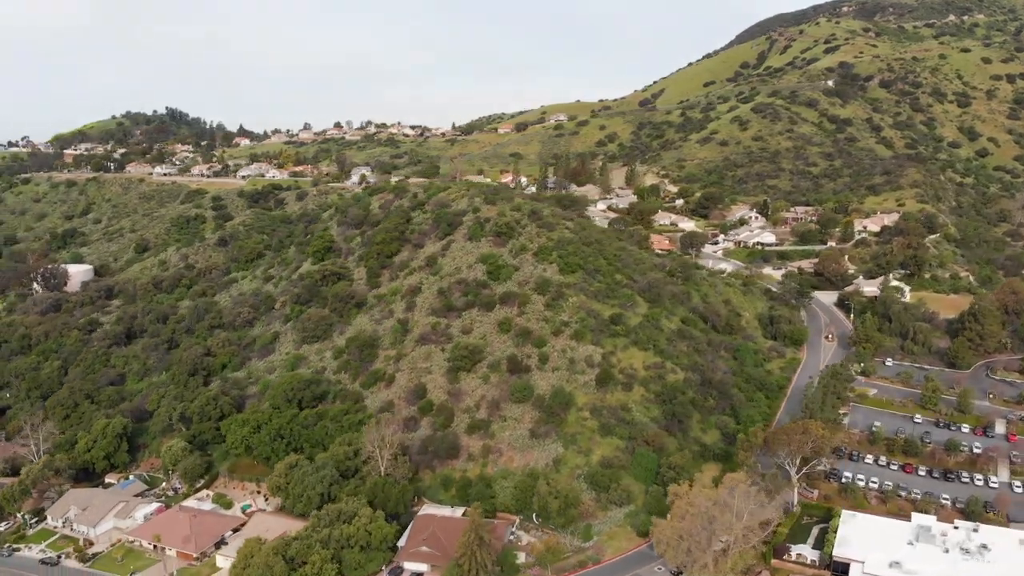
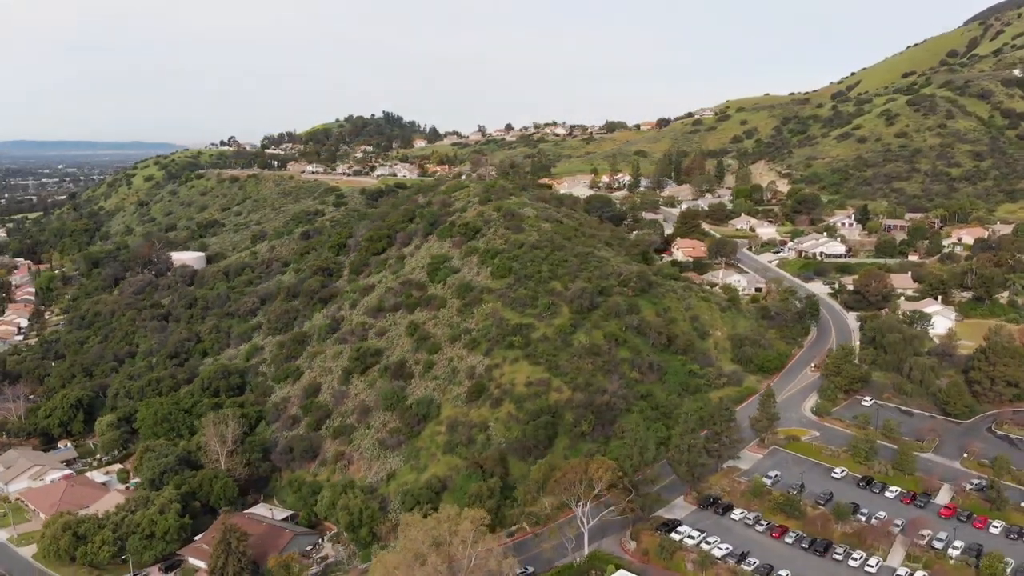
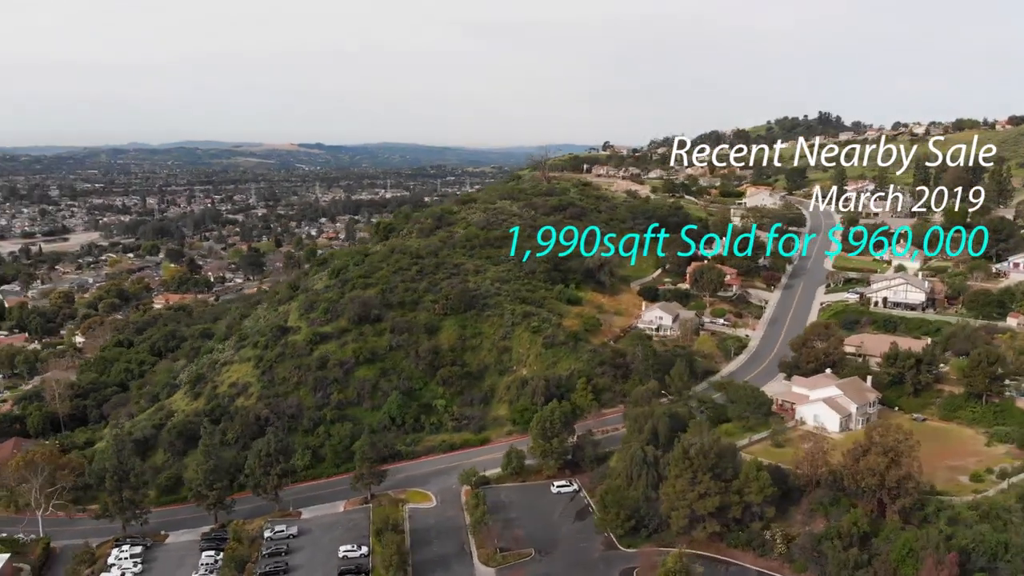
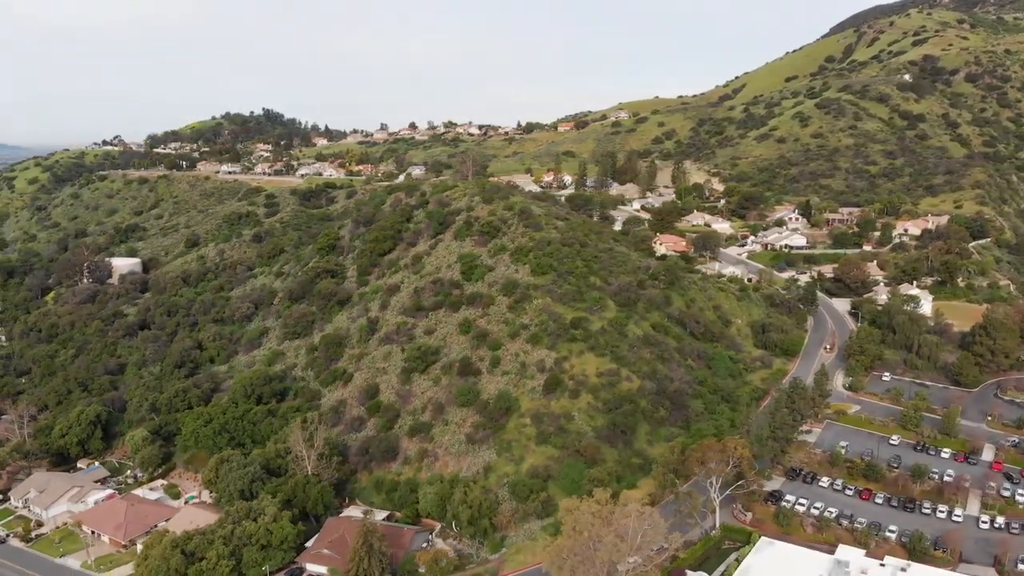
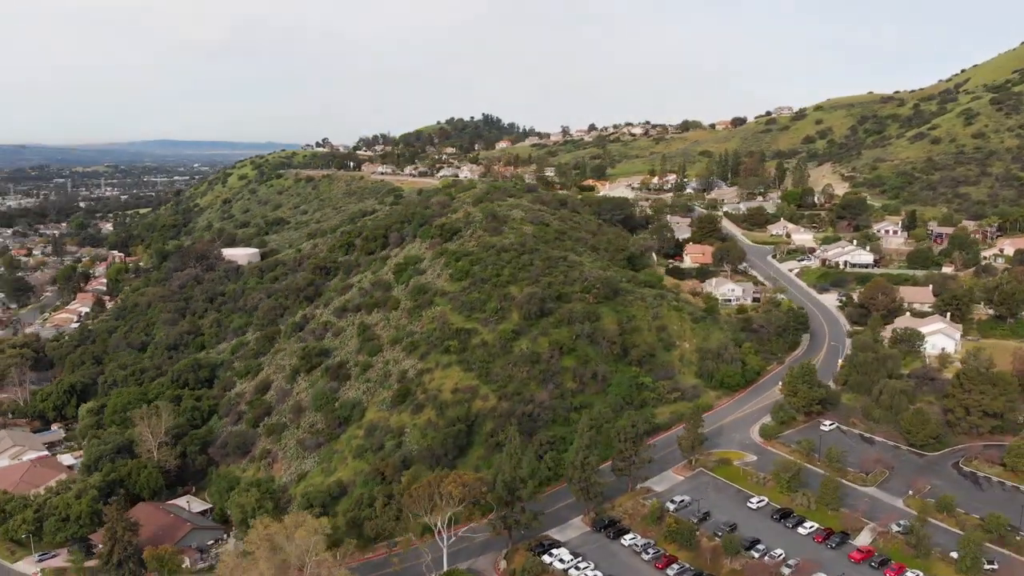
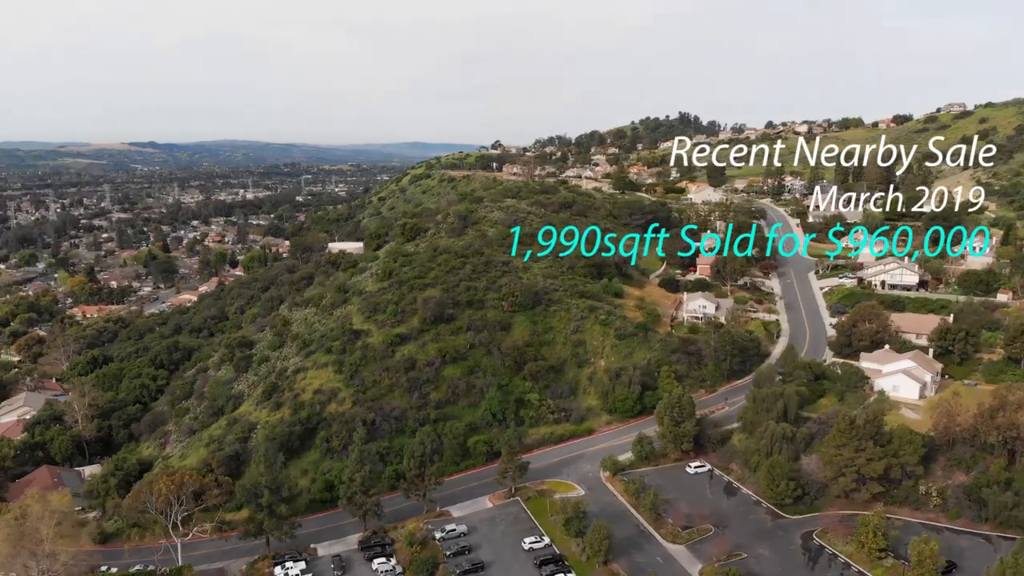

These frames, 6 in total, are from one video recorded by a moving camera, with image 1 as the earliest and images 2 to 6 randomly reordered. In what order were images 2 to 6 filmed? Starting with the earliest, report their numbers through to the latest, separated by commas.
4, 2, 5, 6, 3
